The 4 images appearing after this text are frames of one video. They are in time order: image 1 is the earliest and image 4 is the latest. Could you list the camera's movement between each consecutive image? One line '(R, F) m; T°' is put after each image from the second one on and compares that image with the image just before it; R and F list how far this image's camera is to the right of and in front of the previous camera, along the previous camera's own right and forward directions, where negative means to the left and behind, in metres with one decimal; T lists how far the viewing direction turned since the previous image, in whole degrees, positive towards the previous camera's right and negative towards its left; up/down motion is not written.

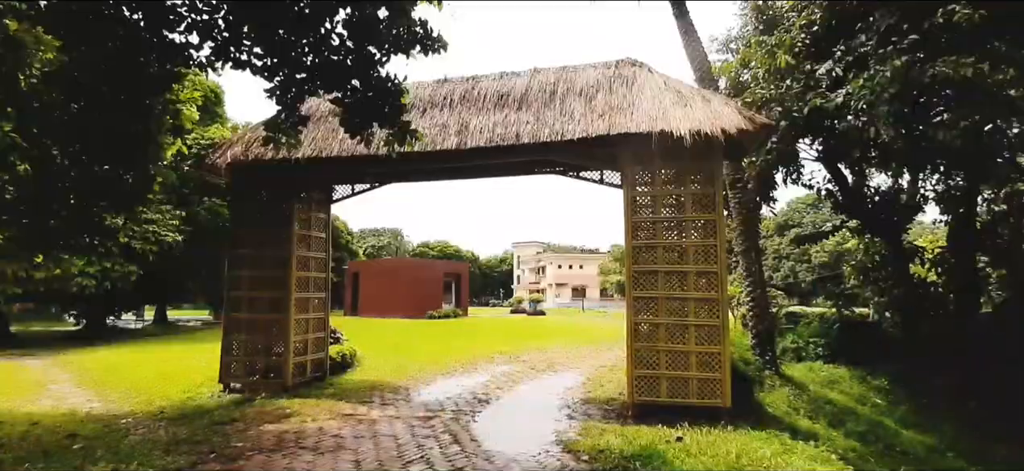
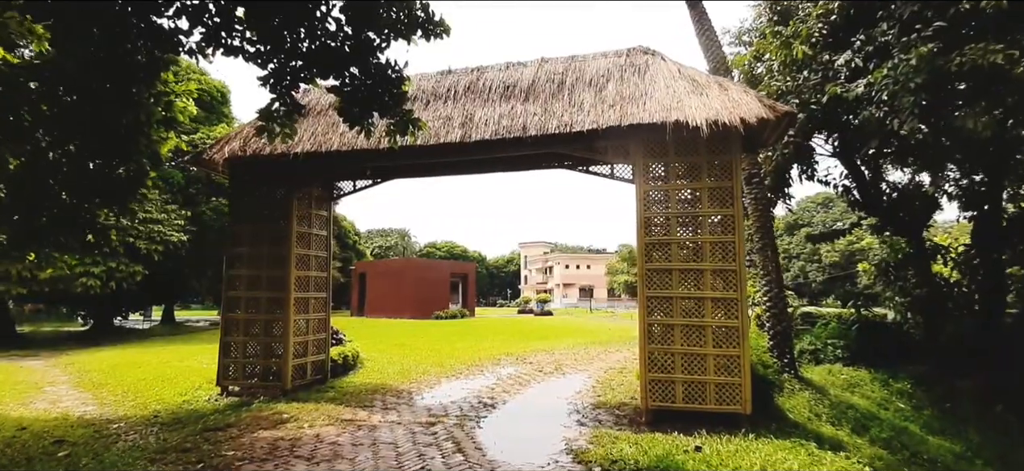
(0.0, +0.3) m; -1°
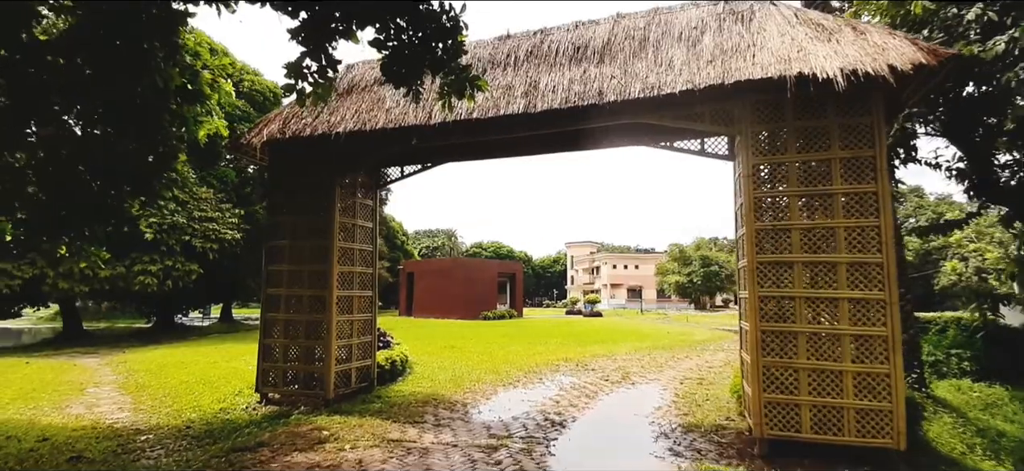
(-0.3, +1.0) m; -5°
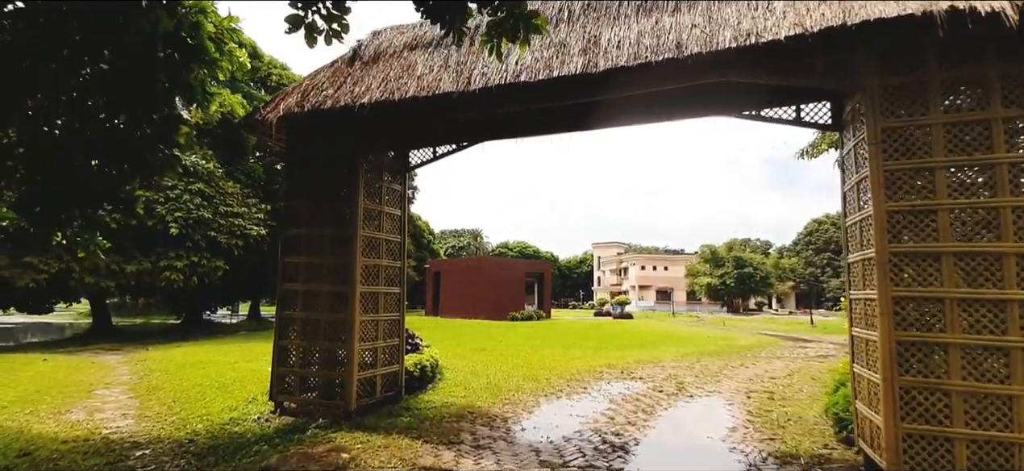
(-0.3, +0.9) m; -3°
